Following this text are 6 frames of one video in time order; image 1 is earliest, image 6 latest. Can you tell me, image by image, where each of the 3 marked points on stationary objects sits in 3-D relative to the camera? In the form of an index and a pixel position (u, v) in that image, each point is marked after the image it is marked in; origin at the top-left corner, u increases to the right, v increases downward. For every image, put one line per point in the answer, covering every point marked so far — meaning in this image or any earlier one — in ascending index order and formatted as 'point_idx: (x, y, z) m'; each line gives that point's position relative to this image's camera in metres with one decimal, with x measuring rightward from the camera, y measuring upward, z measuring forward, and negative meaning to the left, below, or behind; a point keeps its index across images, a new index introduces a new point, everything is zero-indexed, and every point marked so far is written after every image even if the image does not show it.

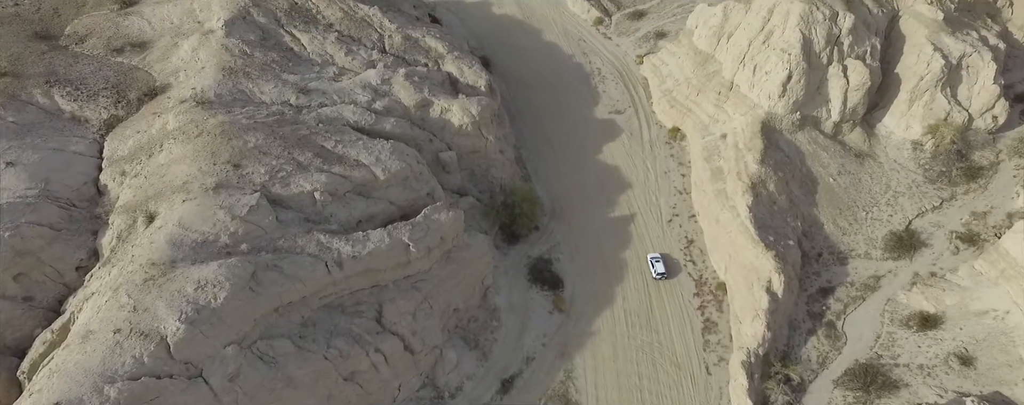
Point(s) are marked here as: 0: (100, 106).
0: (-10.2, +2.3, +20.3) m
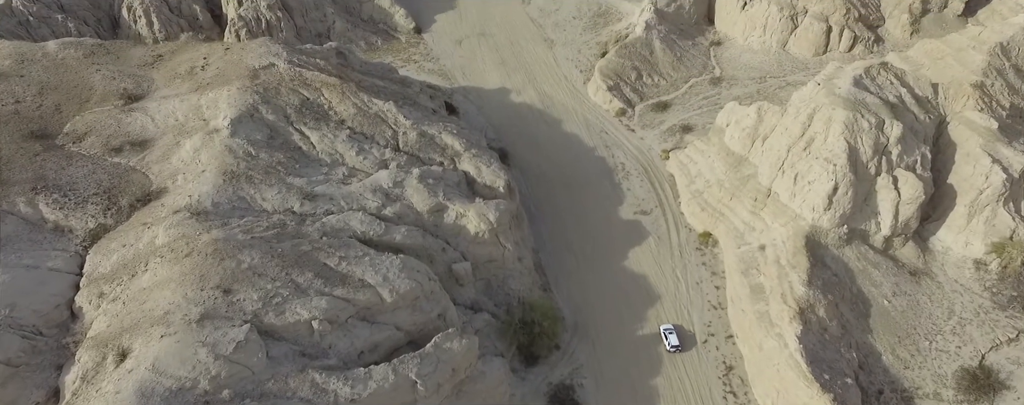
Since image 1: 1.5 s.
0: (-9.7, -0.3, +18.8) m
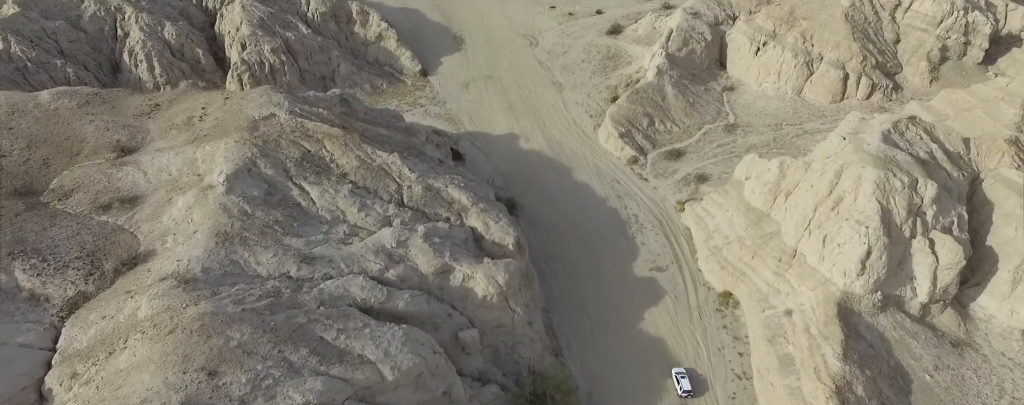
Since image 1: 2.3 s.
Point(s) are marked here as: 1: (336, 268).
0: (-9.5, -1.6, +17.6) m
1: (-4.1, -1.5, +19.0) m
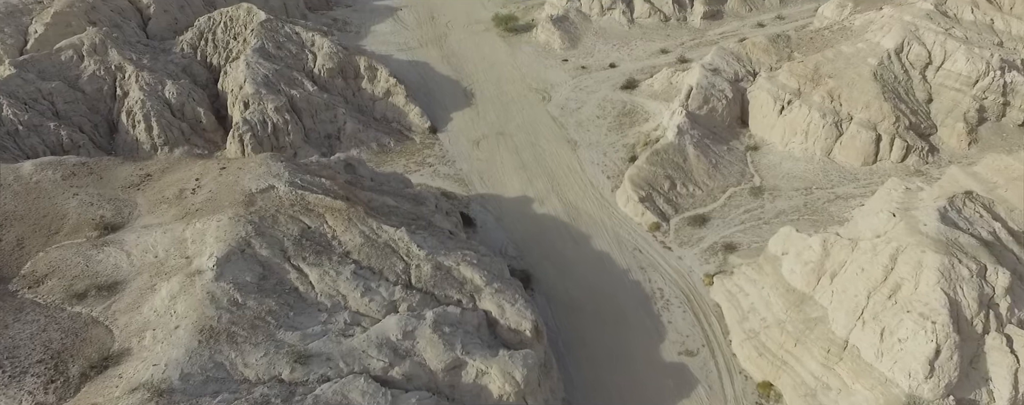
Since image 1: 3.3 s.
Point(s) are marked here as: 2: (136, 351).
0: (-9.1, -3.4, +15.6) m
1: (-3.6, -3.4, +16.9) m
2: (-7.4, -2.9, +16.4) m
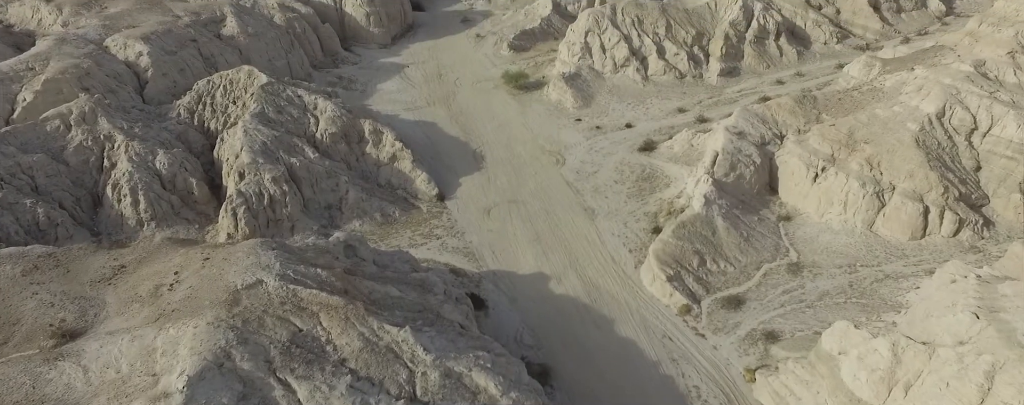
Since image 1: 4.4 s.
0: (-8.7, -5.4, +12.7) m
1: (-3.2, -5.4, +13.9) m
2: (-7.0, -4.9, +13.5) m
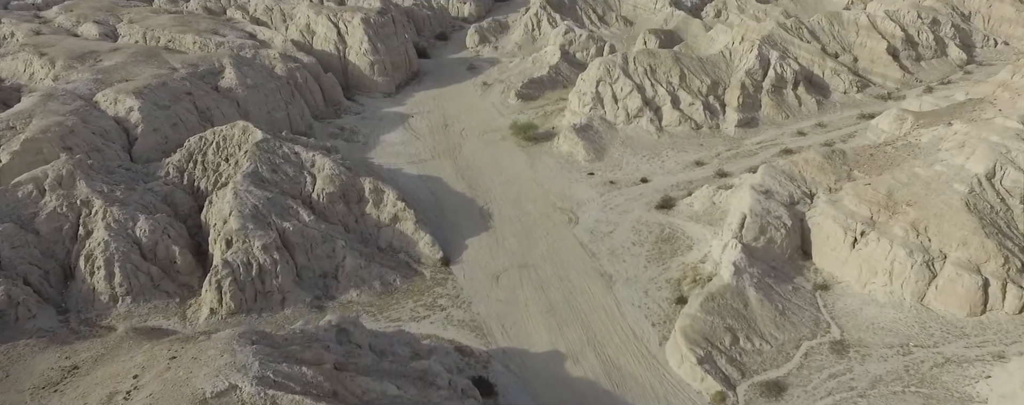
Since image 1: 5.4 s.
0: (-8.4, -6.9, +9.4) m
1: (-2.9, -7.0, +10.7) m
2: (-6.7, -6.5, +10.3) m
